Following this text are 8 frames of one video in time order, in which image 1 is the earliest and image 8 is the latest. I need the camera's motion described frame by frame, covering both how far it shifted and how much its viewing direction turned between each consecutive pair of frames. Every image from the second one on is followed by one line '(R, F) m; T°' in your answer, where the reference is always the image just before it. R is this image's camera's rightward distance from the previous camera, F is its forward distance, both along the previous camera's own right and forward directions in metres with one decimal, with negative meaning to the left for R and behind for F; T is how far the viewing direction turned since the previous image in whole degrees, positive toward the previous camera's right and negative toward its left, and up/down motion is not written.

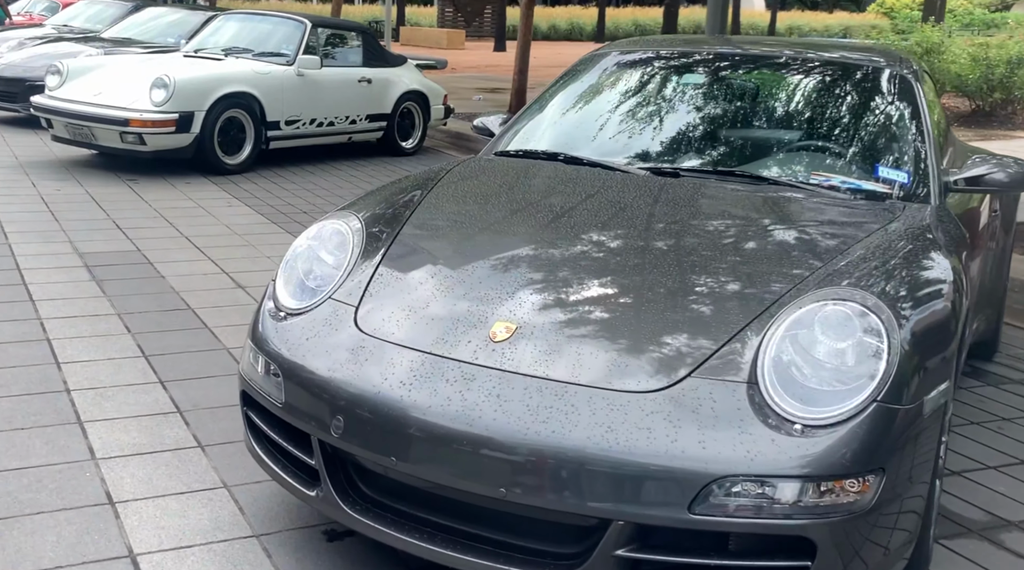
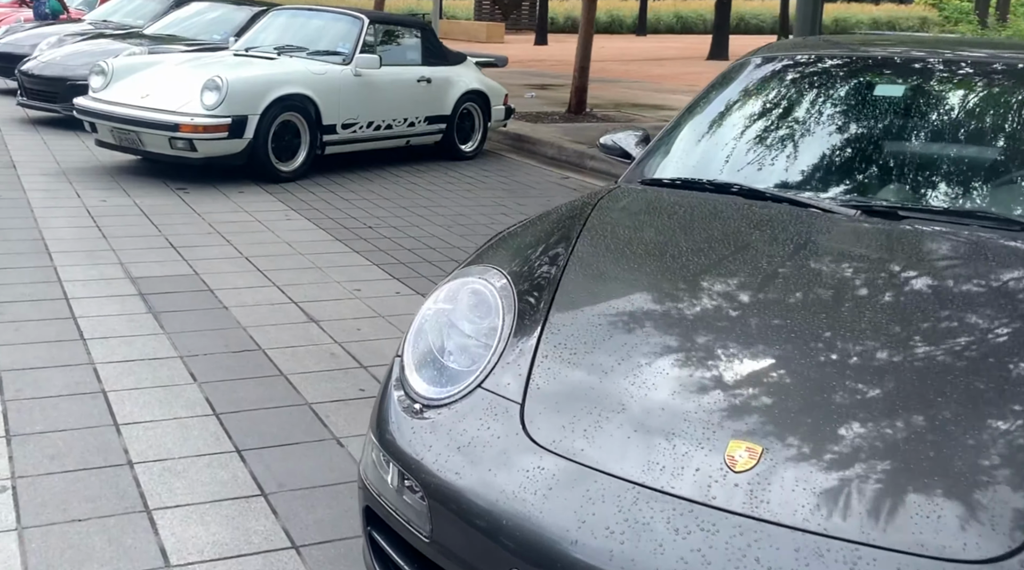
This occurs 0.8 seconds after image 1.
(-0.4, +0.7) m; -2°
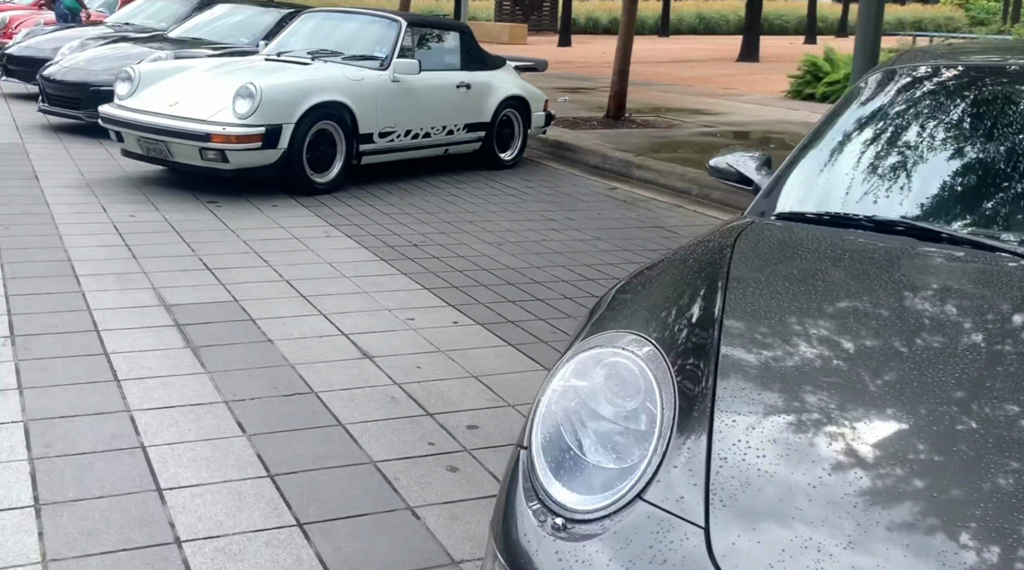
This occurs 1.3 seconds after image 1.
(-0.3, +0.5) m; -1°
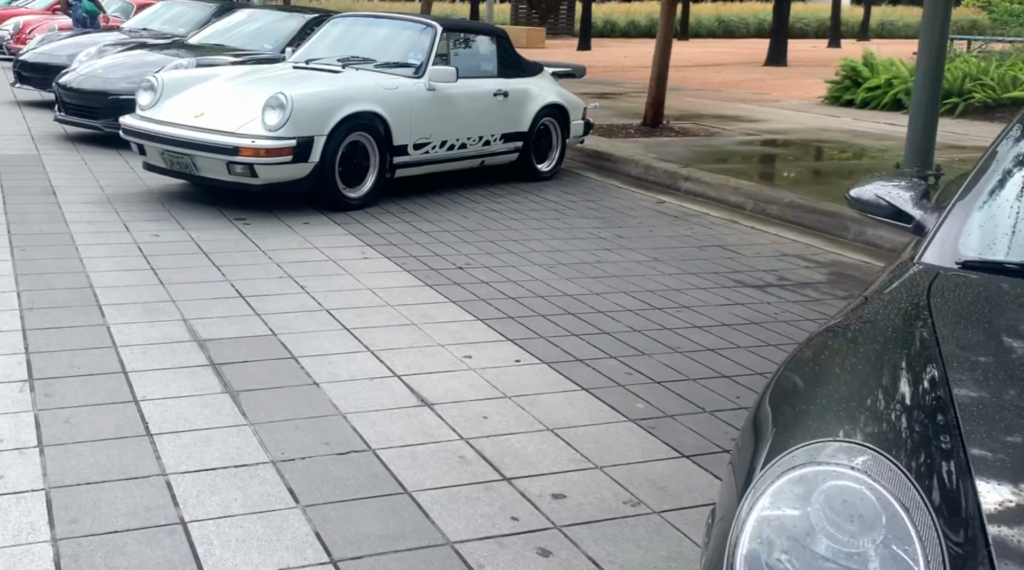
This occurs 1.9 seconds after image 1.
(-0.3, +0.5) m; -1°
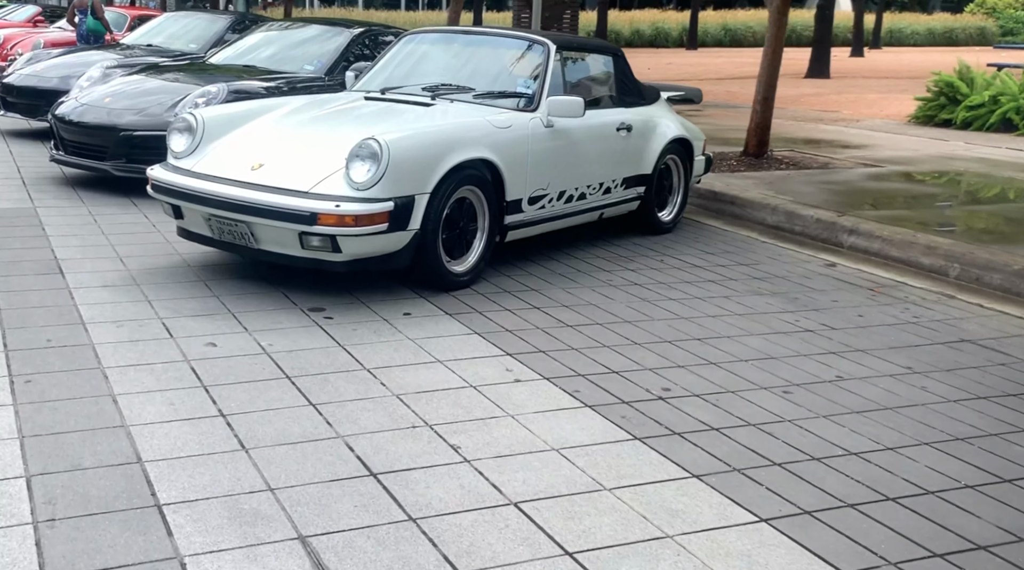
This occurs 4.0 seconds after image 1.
(-1.0, +2.1) m; +1°
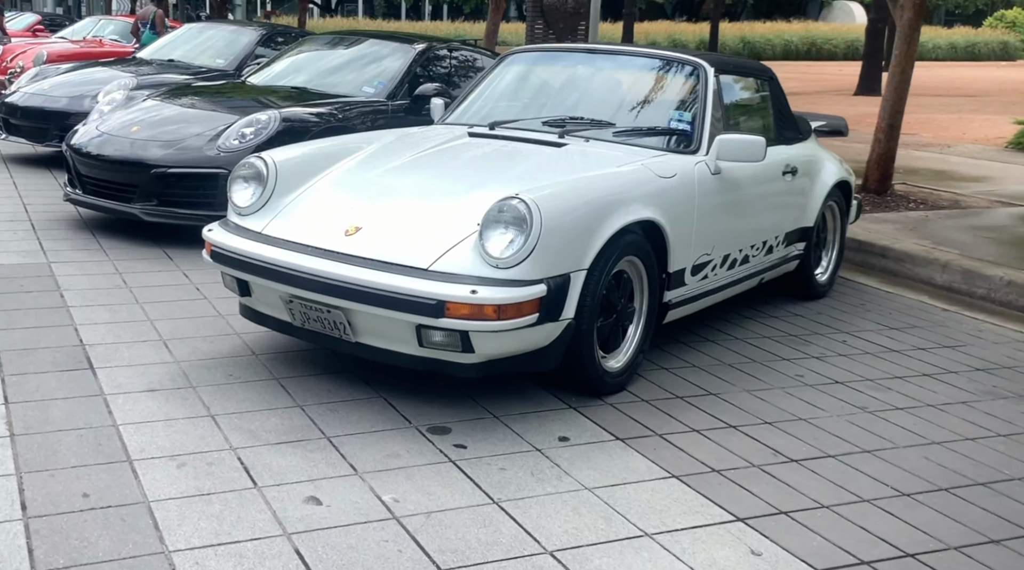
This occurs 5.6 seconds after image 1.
(-0.8, +1.6) m; 0°
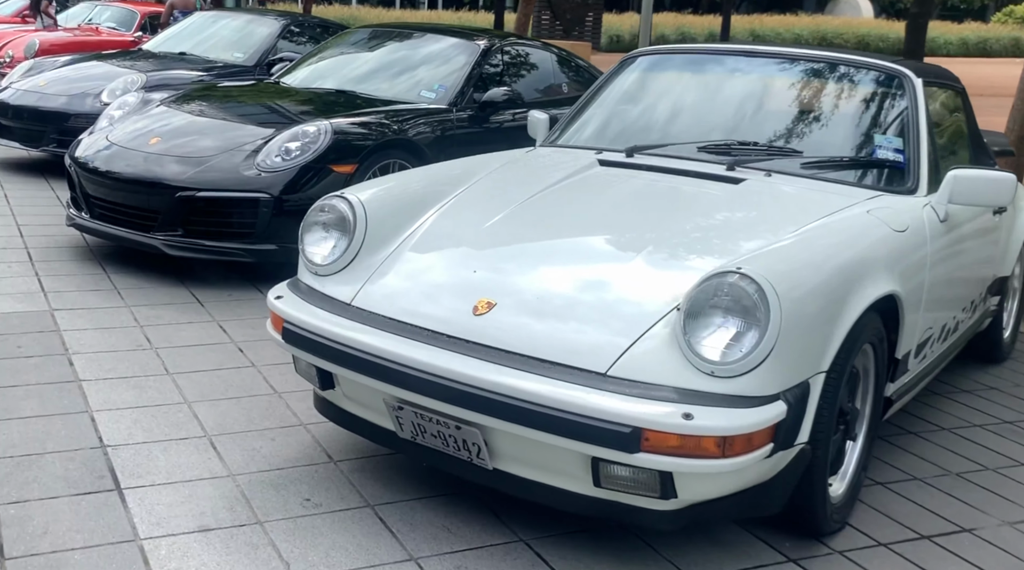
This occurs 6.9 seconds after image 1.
(-0.7, +1.4) m; 0°
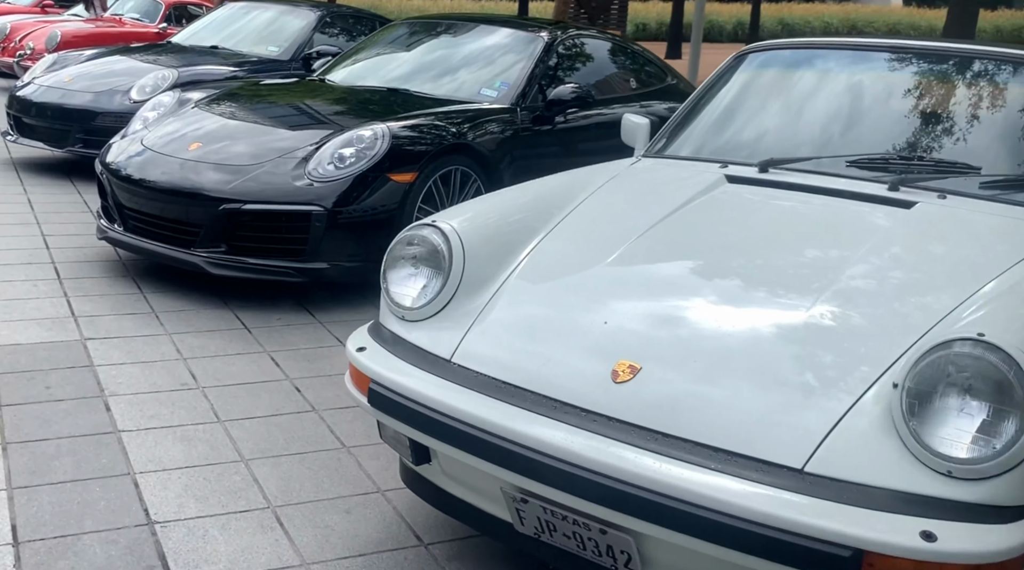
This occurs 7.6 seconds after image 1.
(-0.3, +0.7) m; -1°
